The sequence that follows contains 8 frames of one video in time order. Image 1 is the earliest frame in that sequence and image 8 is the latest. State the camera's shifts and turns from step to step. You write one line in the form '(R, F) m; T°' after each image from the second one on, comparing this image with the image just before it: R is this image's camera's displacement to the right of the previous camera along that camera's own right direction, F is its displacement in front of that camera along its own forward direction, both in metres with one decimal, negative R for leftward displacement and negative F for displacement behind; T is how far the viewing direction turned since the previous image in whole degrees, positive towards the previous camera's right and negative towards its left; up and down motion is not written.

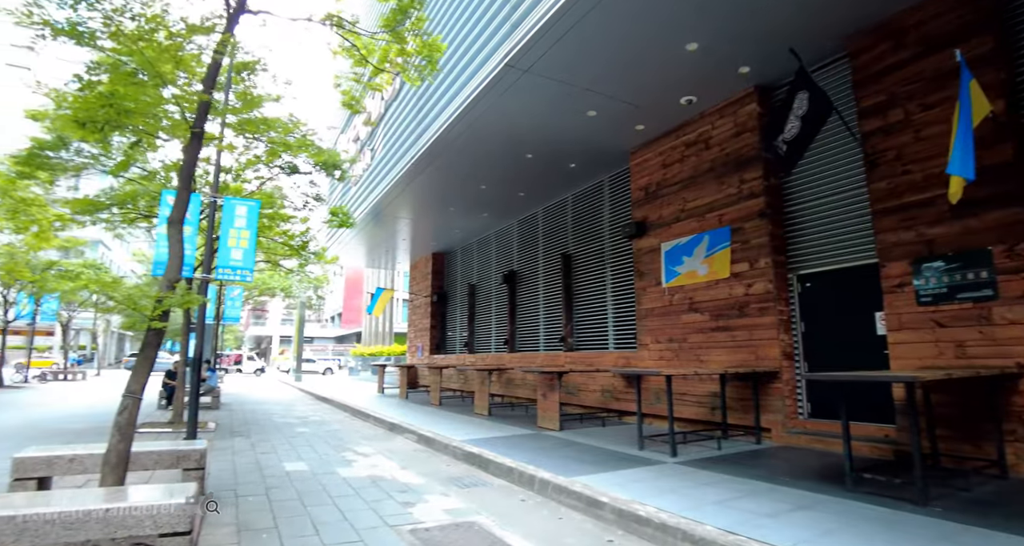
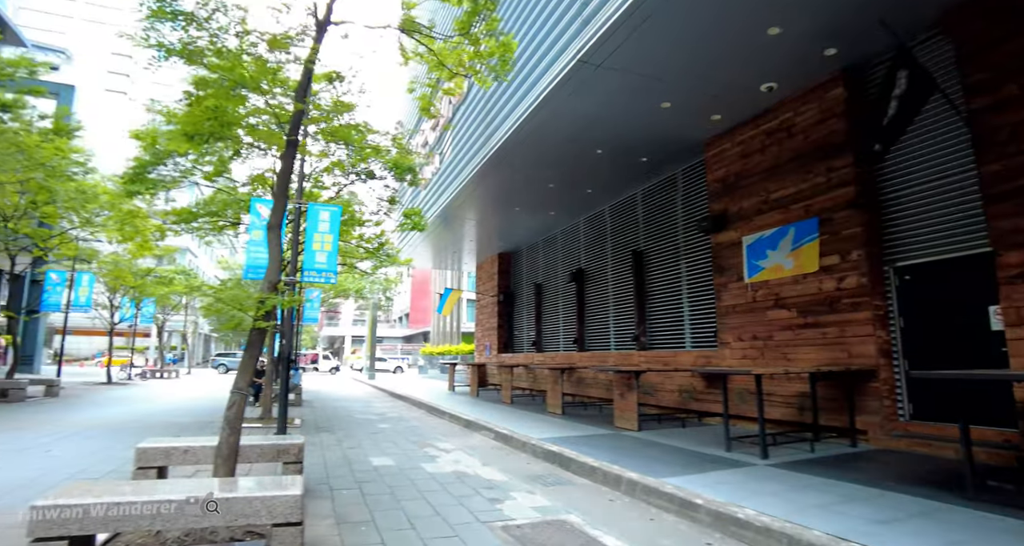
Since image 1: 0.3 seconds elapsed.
(-0.3, 0.0) m; -6°
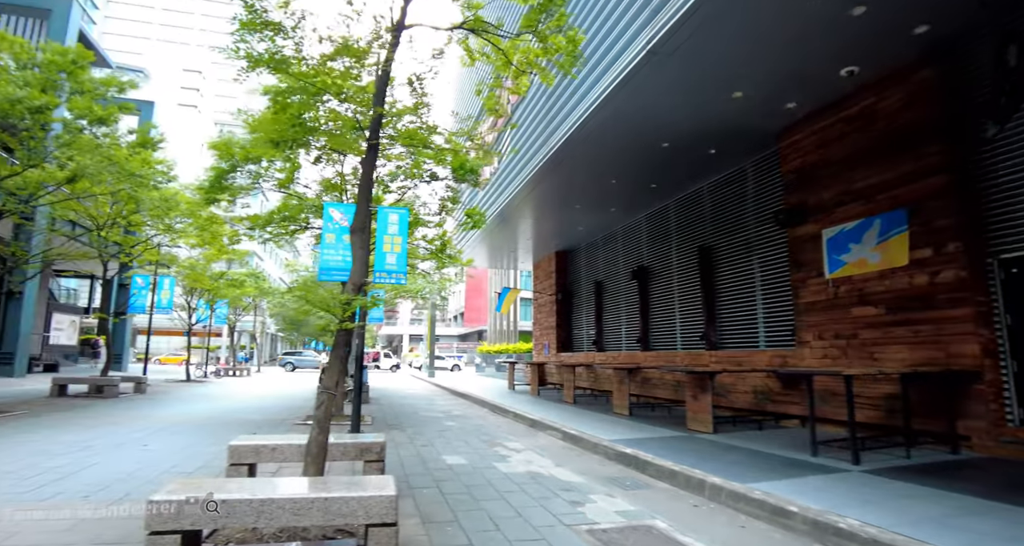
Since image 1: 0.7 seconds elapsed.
(-0.3, +0.1) m; -5°
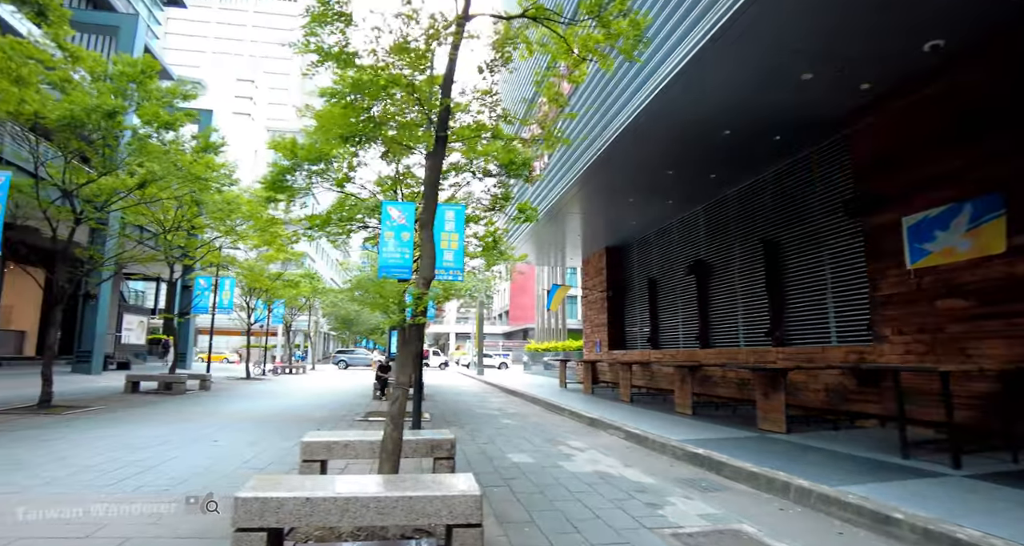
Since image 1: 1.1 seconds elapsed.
(-0.3, +0.2) m; -4°
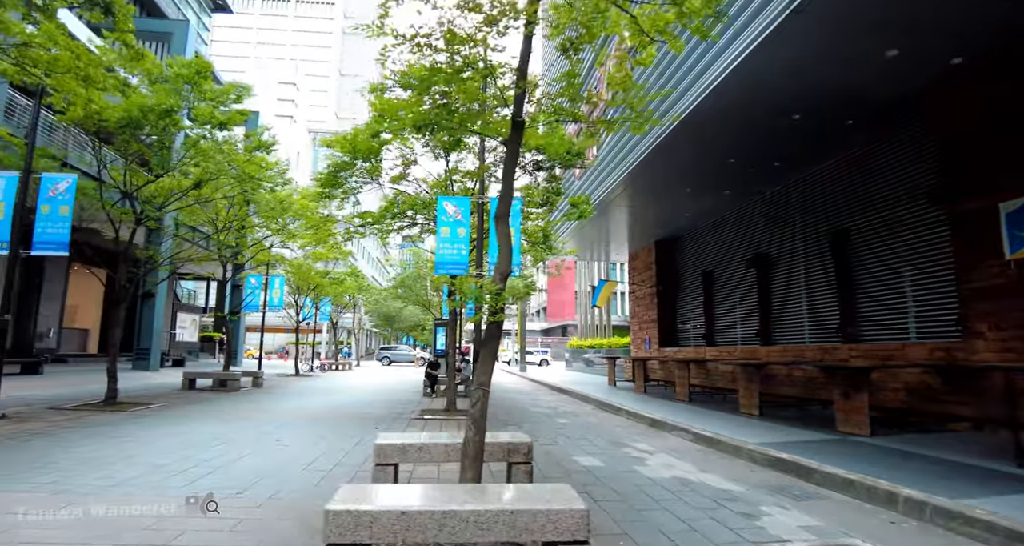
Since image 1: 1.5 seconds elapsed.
(-0.4, +0.3) m; -4°
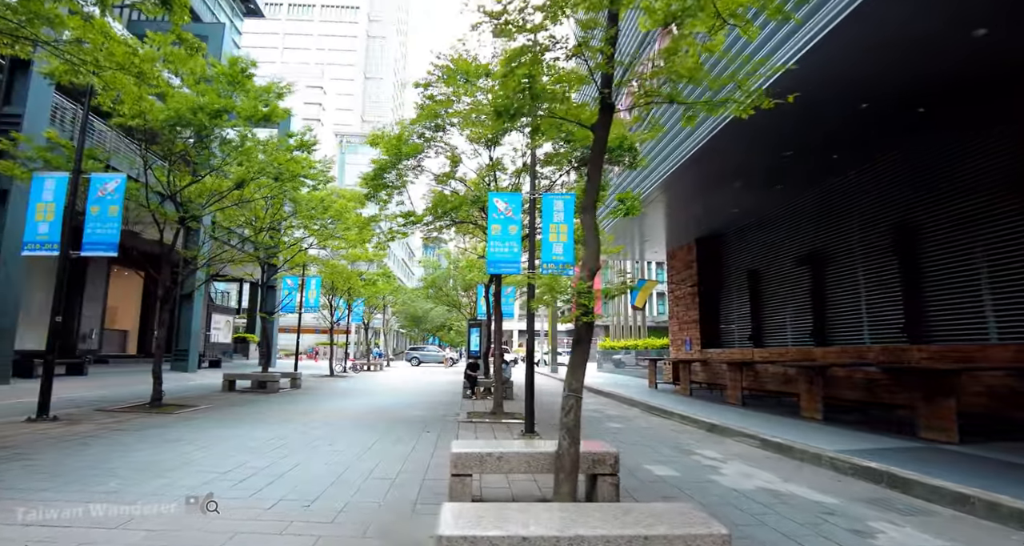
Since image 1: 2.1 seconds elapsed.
(-0.6, +0.3) m; -2°
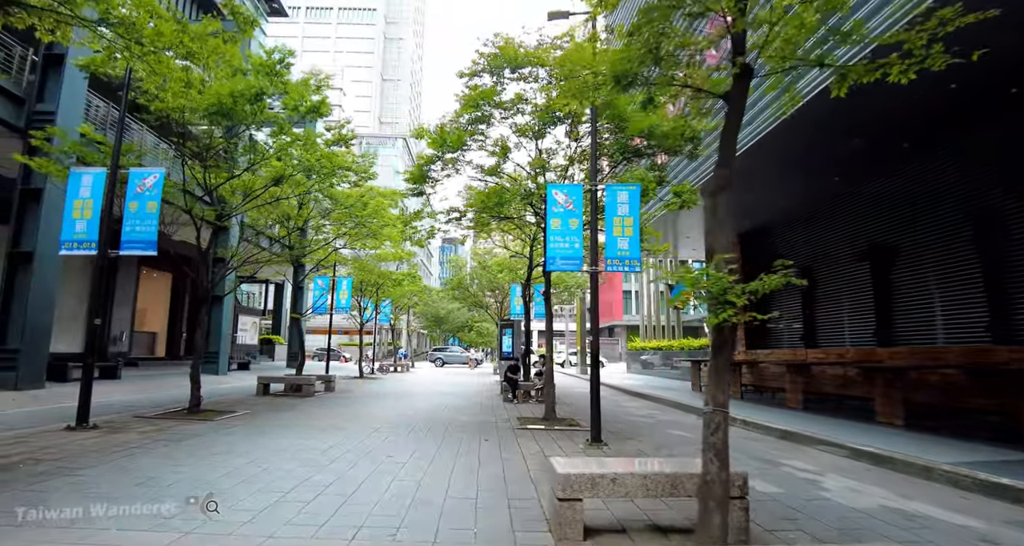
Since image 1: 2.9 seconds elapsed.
(-0.8, +0.6) m; -1°
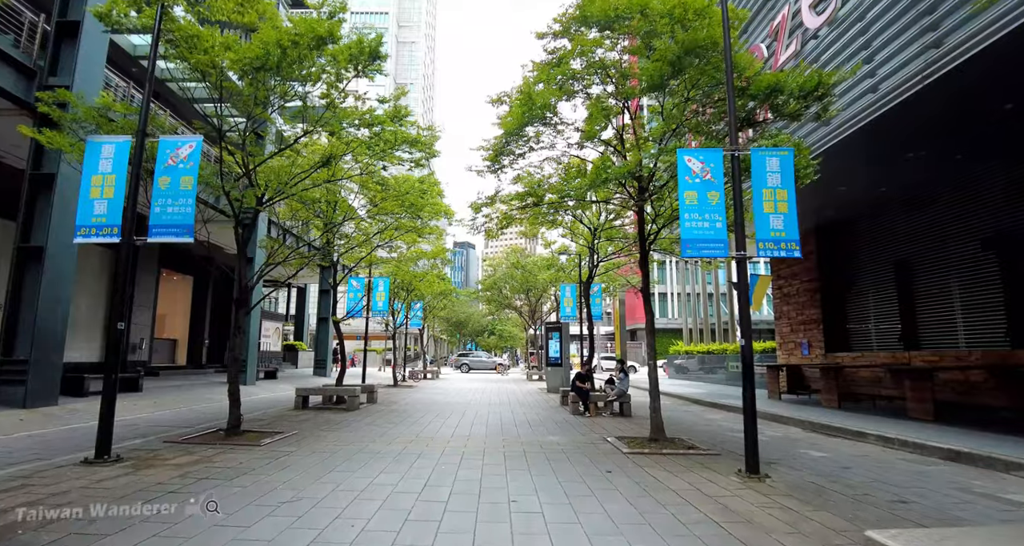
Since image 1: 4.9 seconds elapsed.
(-1.4, +1.7) m; -1°
